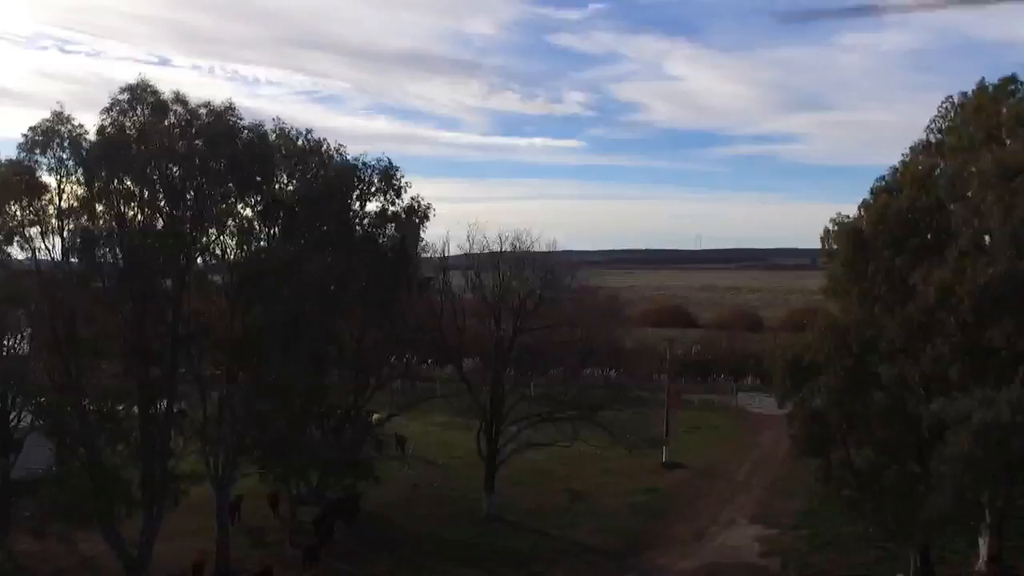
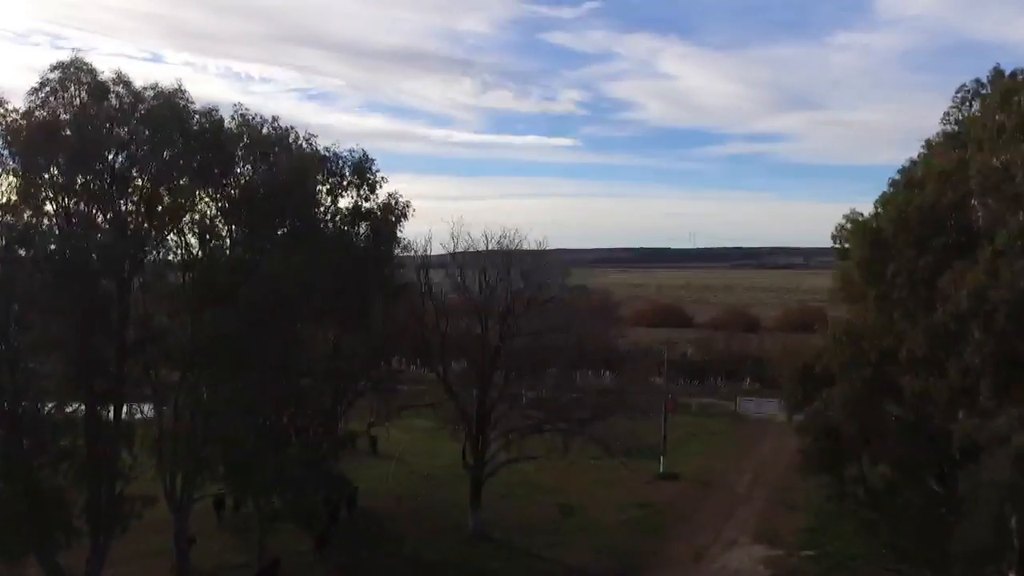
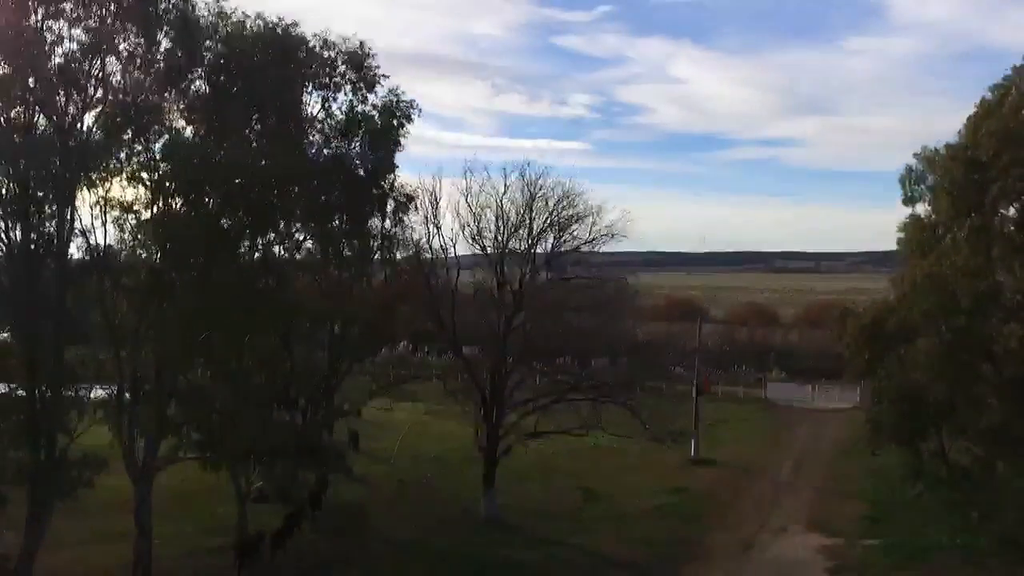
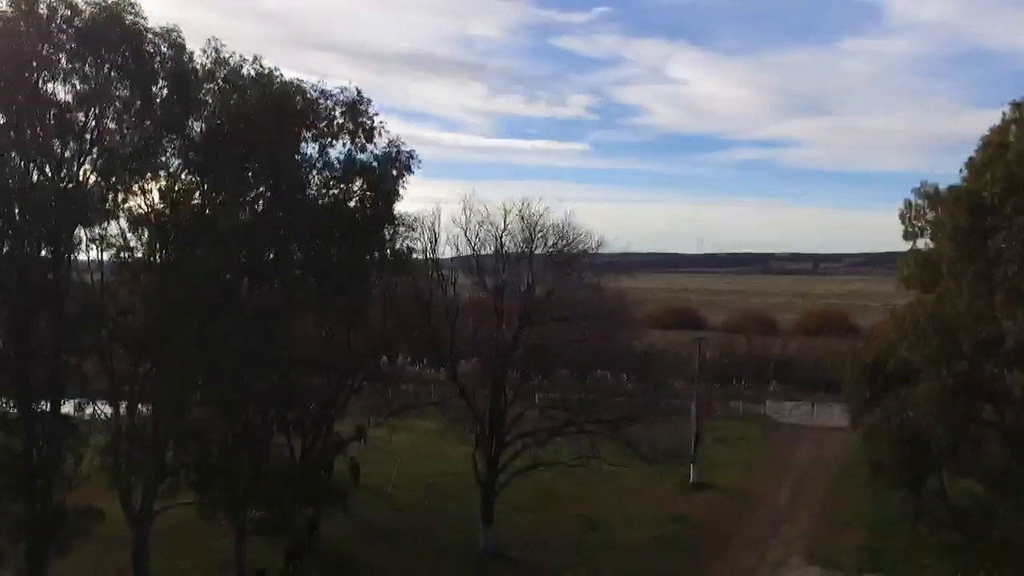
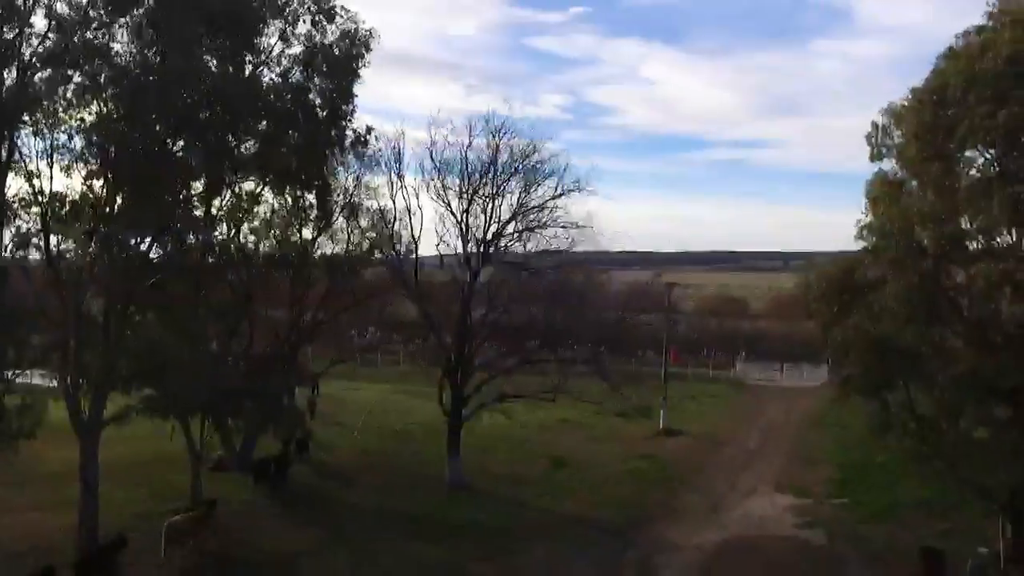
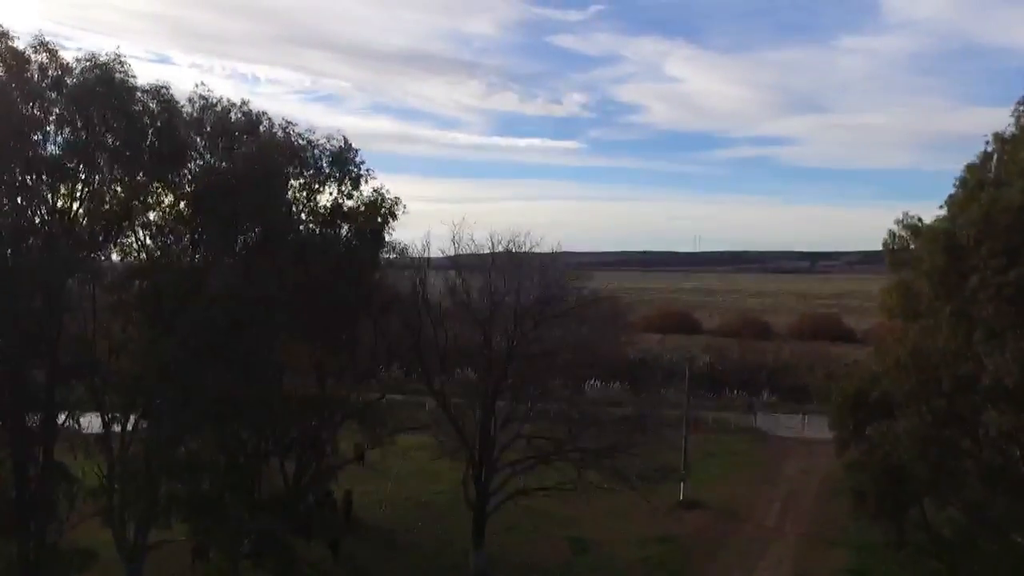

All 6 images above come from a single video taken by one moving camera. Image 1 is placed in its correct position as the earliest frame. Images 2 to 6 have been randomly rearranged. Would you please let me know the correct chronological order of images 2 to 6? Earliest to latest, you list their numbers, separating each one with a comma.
2, 6, 4, 3, 5
